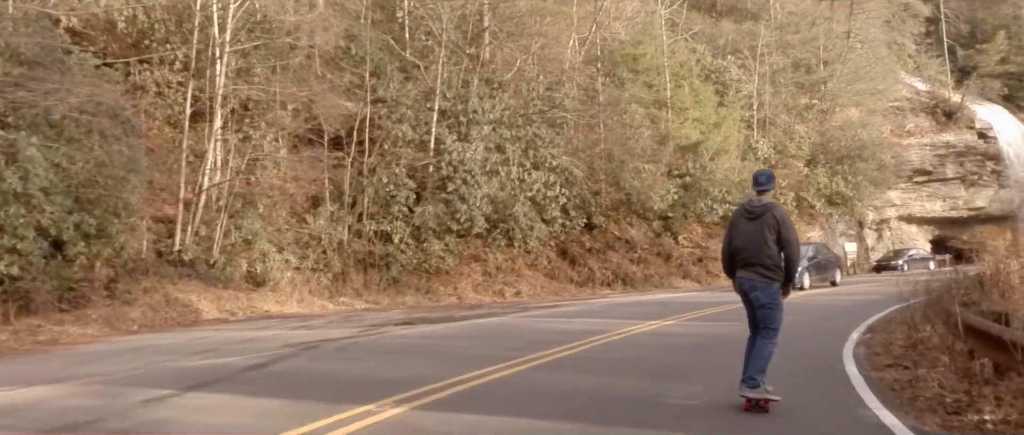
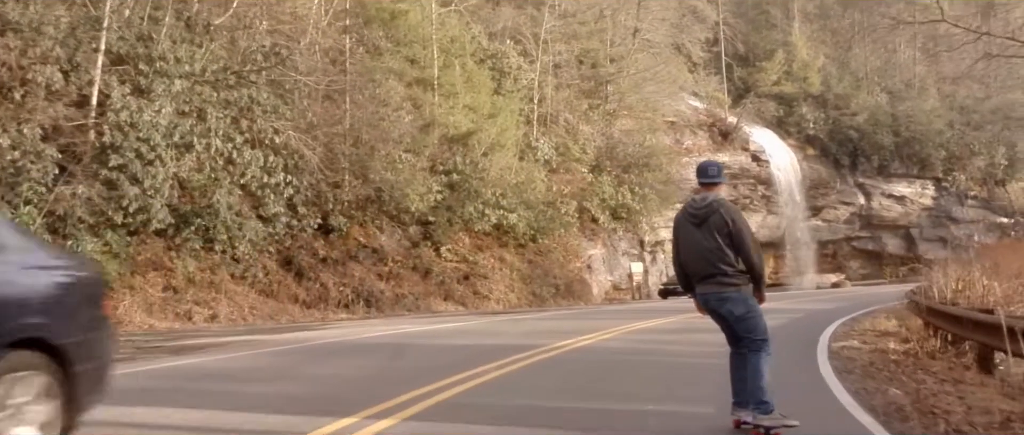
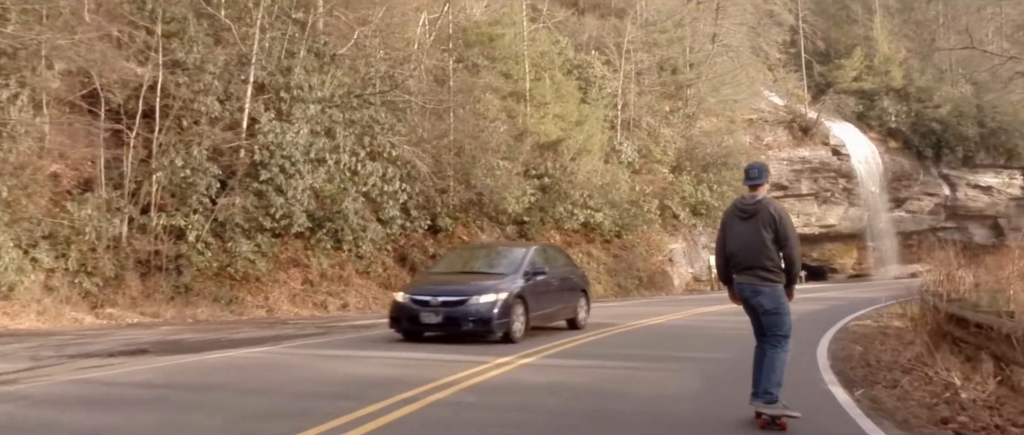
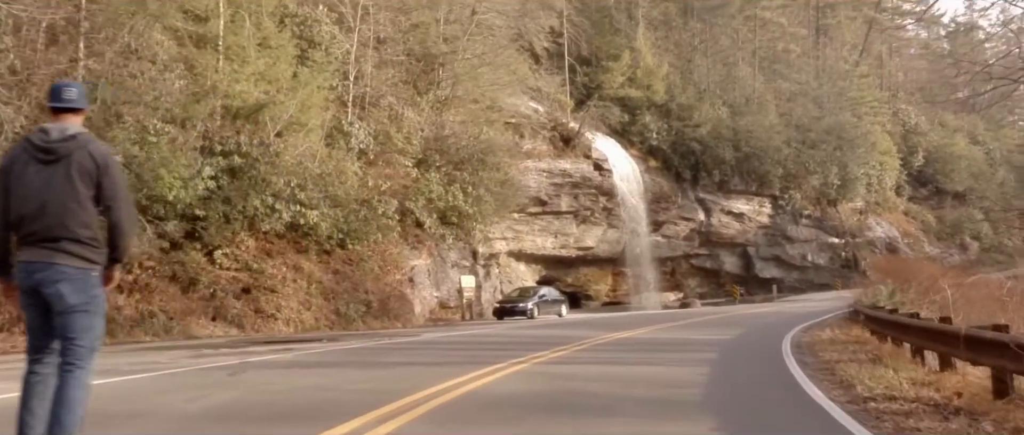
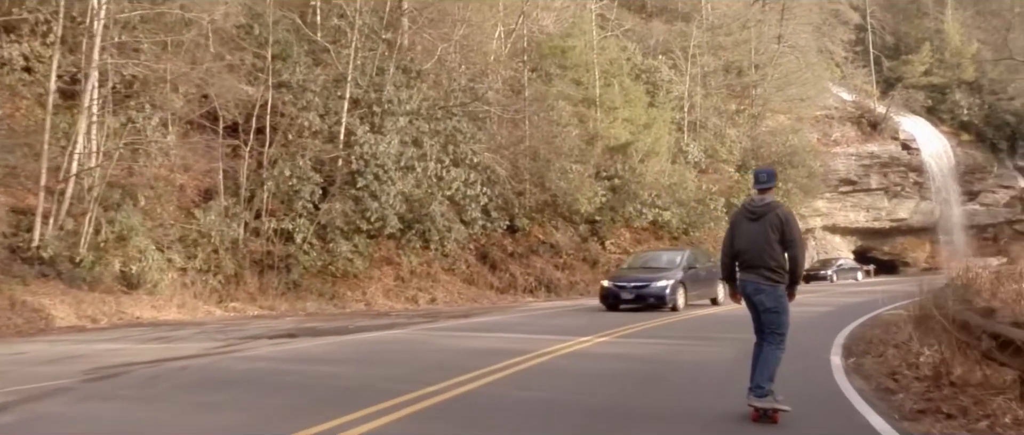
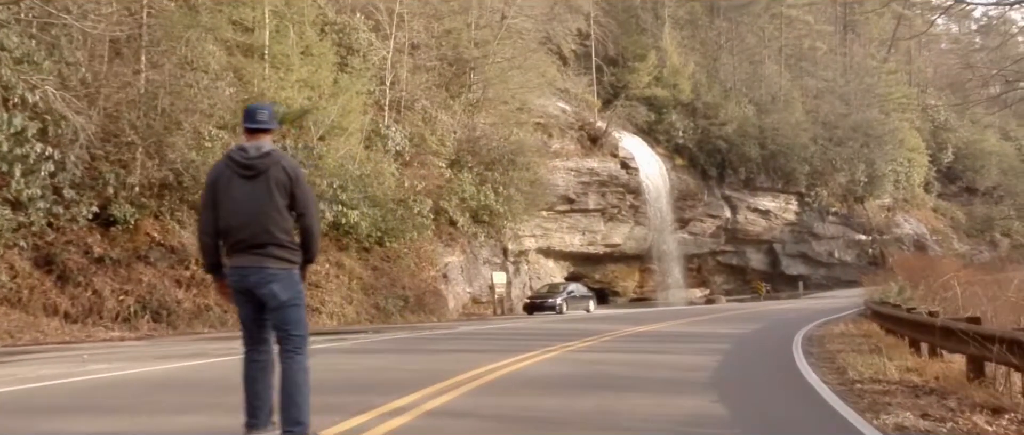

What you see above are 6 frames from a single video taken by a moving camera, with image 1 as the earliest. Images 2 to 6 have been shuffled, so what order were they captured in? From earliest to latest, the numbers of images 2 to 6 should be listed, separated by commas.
5, 3, 2, 6, 4
